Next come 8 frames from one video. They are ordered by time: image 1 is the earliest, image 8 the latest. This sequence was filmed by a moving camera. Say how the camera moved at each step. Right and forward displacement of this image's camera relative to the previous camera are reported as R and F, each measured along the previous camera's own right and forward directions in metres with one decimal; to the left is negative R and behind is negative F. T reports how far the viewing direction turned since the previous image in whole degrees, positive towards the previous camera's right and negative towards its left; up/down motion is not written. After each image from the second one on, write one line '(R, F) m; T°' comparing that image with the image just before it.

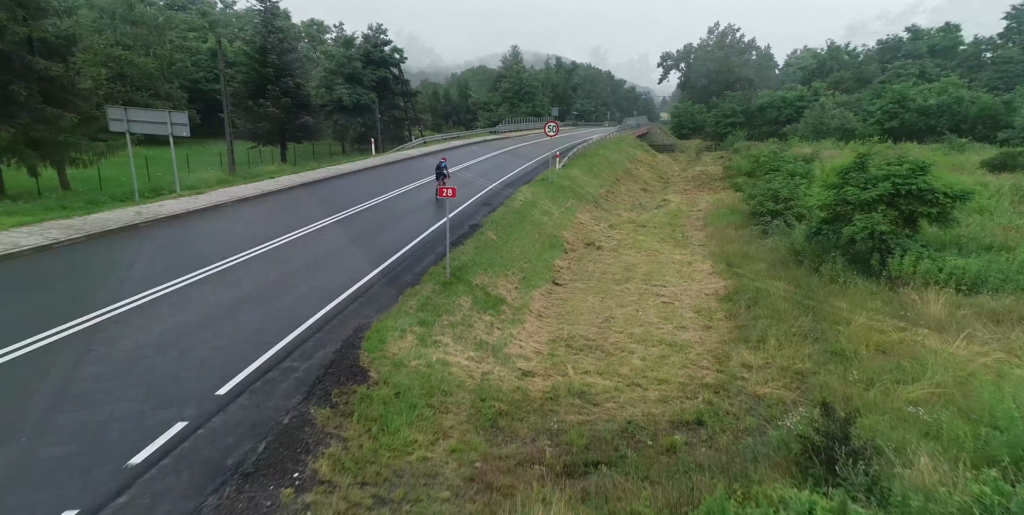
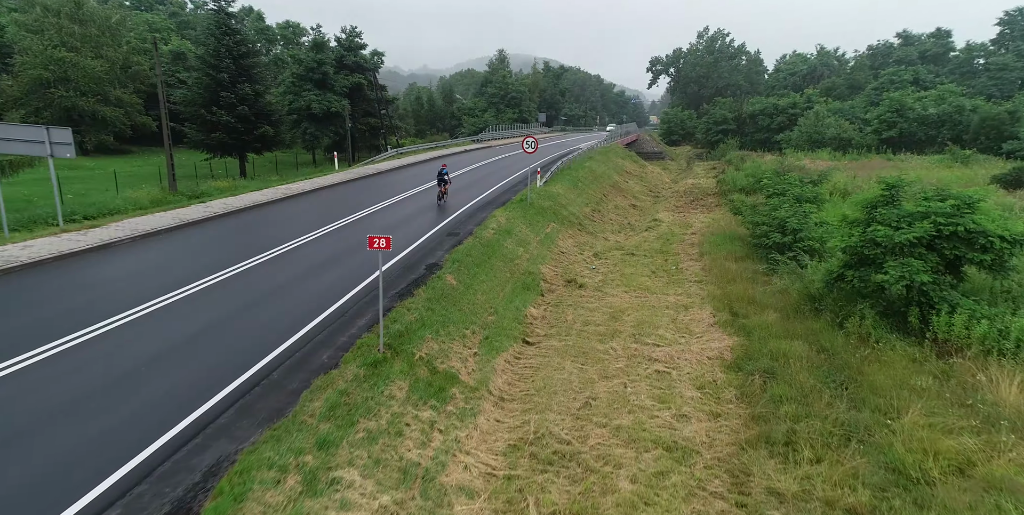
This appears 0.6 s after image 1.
(+0.5, +2.3) m; +1°
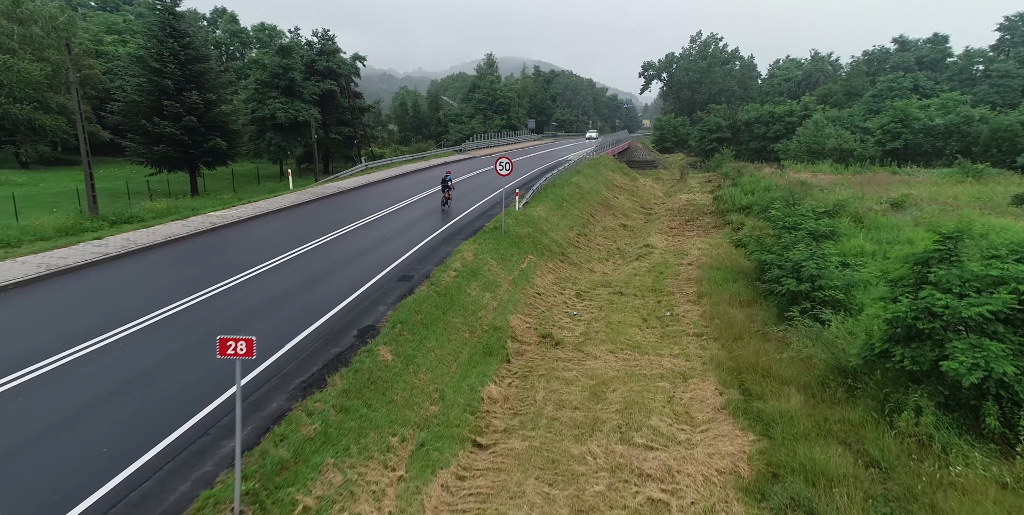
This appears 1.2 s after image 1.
(+0.6, +2.5) m; +1°
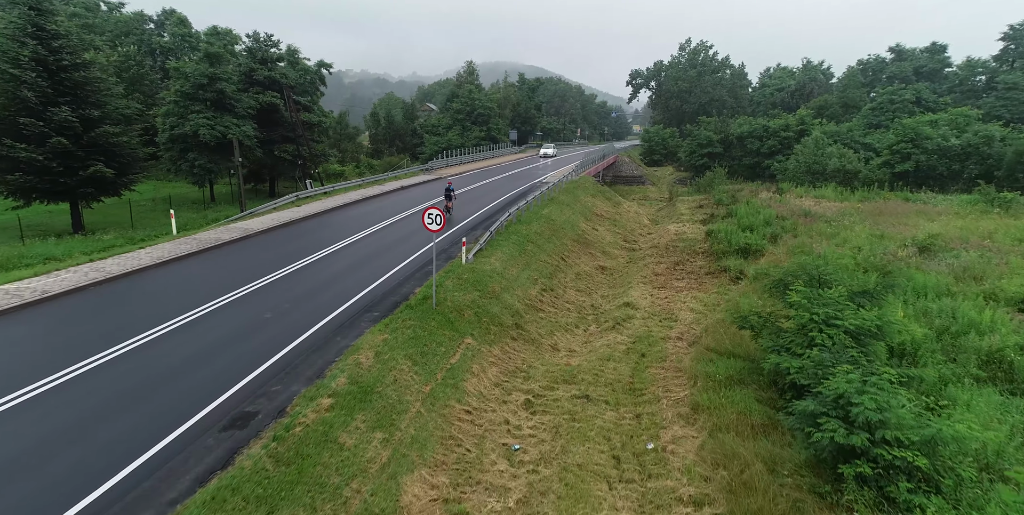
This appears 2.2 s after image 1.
(+1.3, +4.4) m; +1°
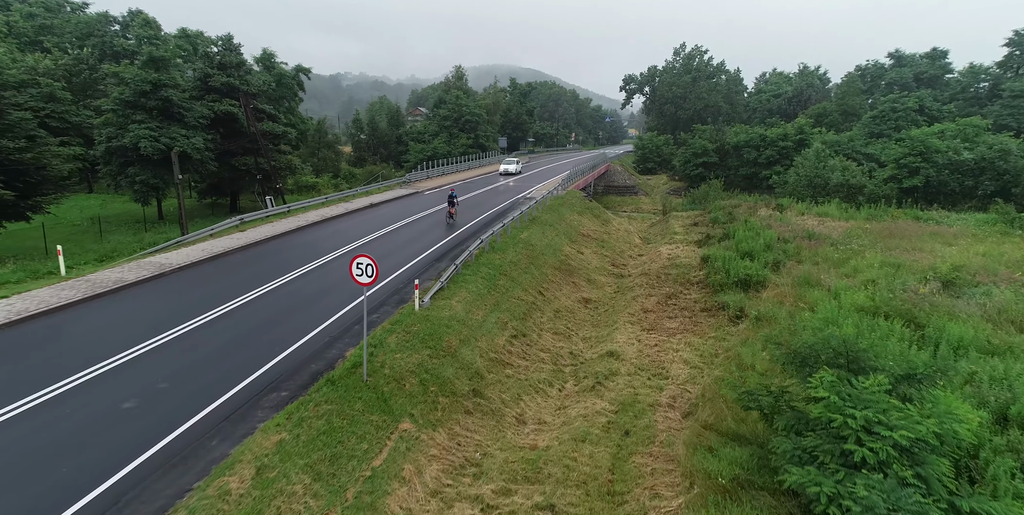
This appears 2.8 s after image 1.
(+0.9, +2.7) m; +1°
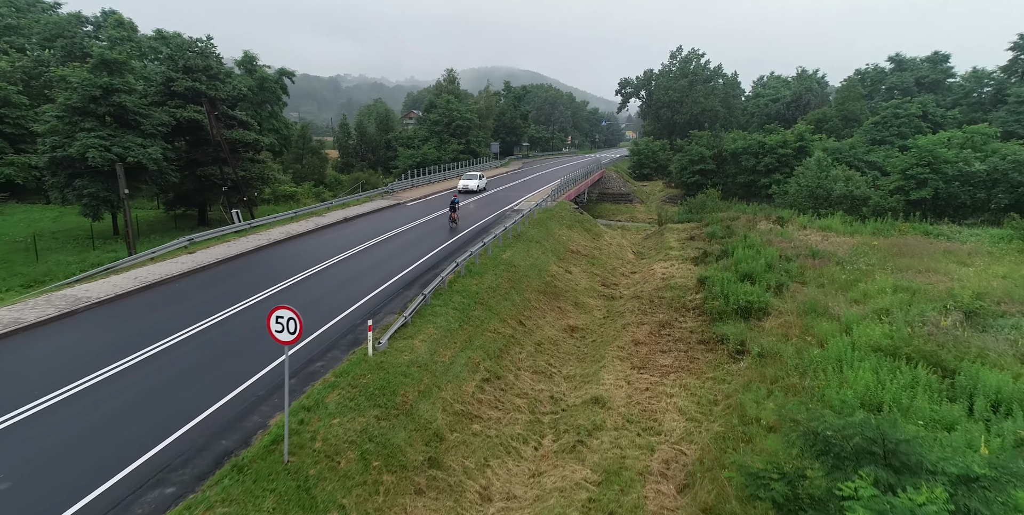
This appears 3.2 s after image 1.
(+0.6, +1.9) m; 0°
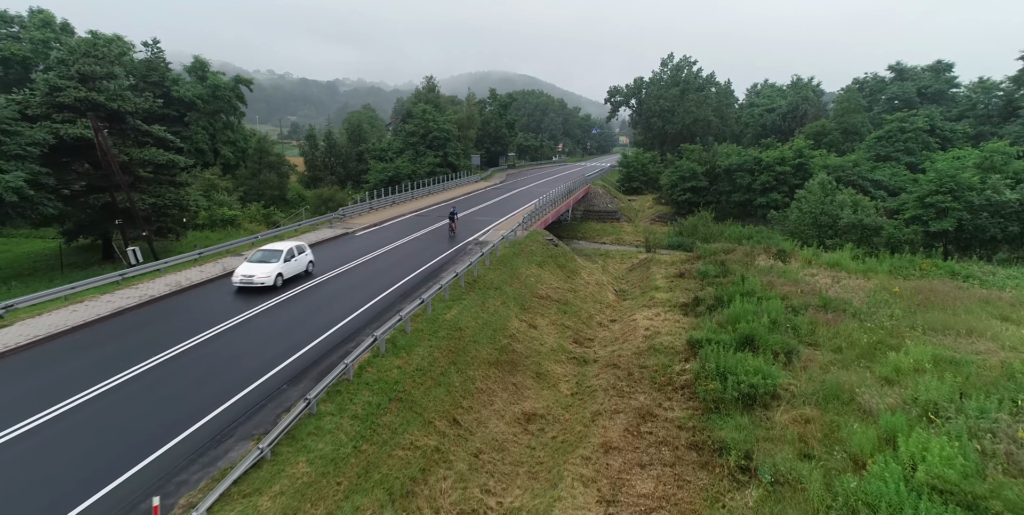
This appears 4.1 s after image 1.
(+1.5, +4.5) m; +1°
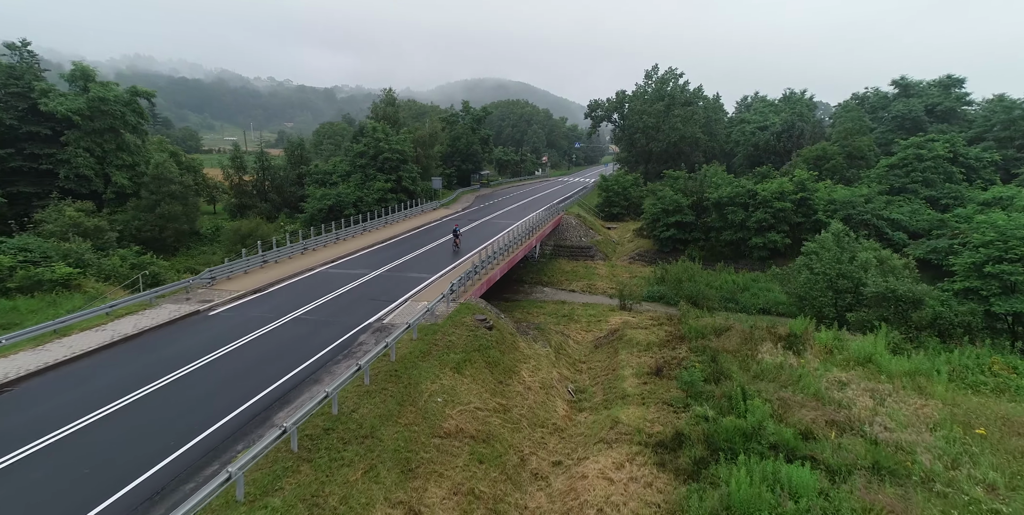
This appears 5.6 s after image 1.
(+2.9, +8.3) m; +1°
